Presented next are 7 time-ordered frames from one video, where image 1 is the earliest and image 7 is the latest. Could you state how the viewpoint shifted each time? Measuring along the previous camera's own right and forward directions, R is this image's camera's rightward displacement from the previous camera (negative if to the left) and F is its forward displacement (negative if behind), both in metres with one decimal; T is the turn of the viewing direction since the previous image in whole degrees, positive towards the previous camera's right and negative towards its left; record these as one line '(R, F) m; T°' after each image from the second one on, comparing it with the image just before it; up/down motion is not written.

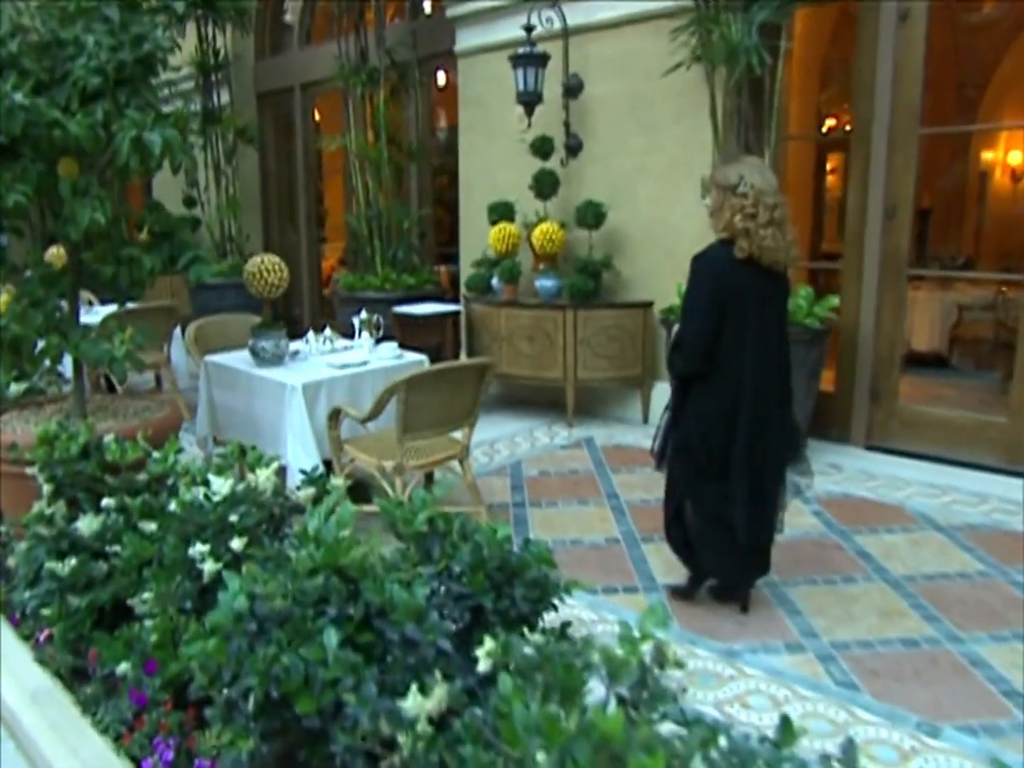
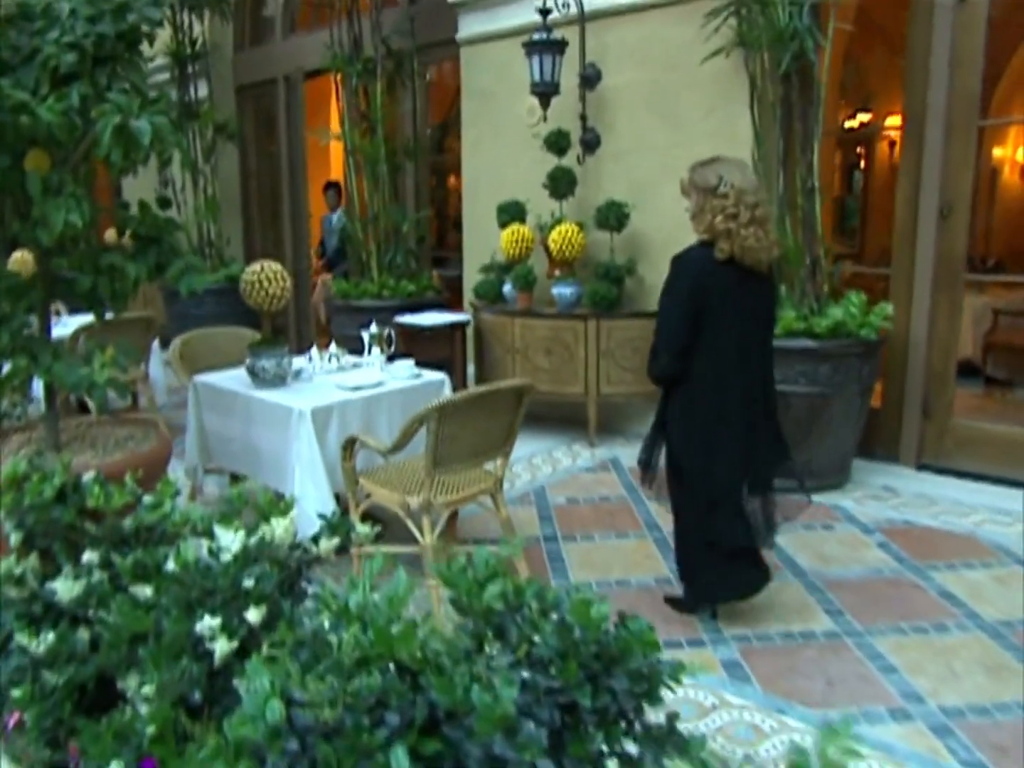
(-0.2, +0.5) m; +2°
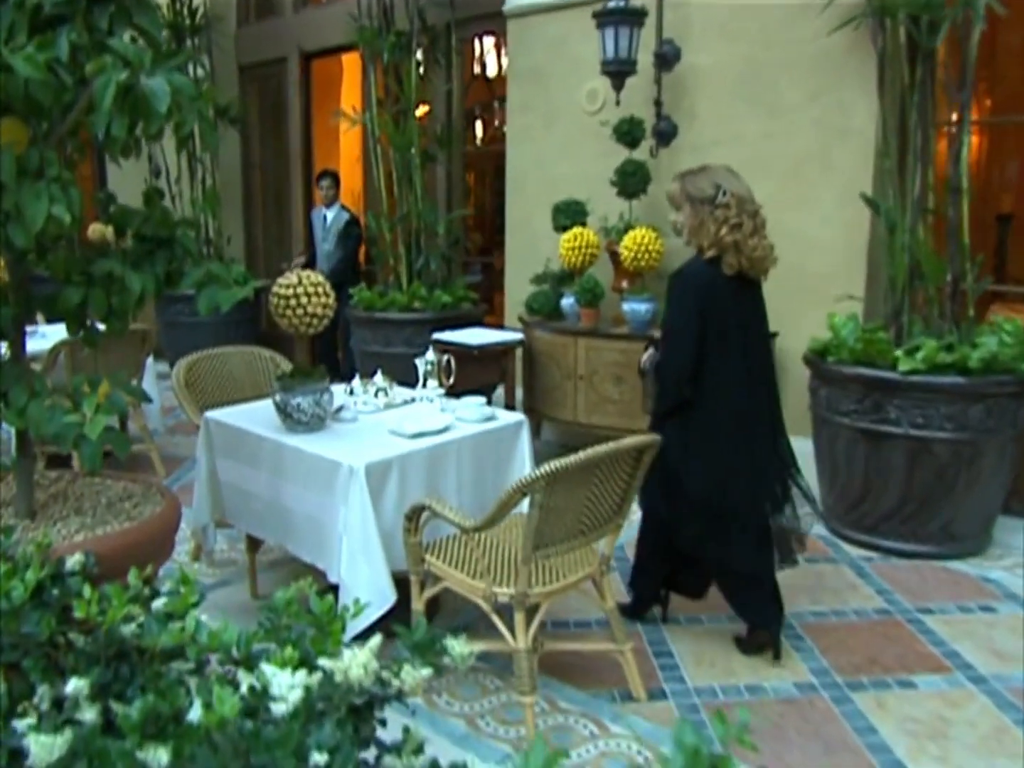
(-0.4, +0.8) m; +1°
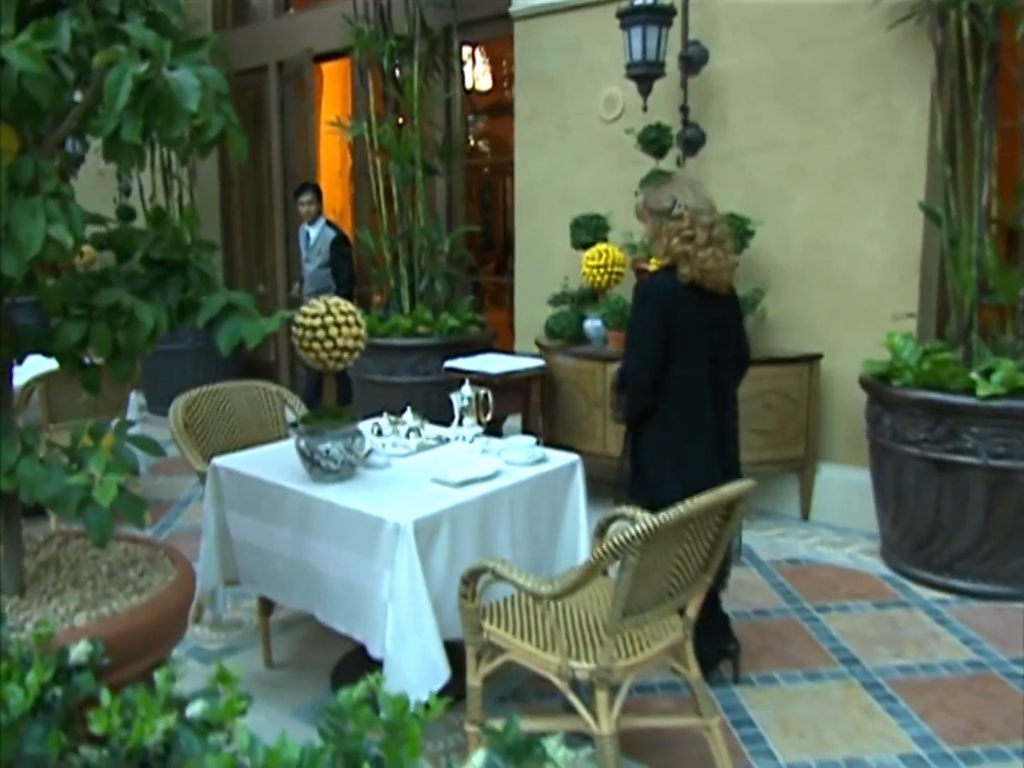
(-0.3, +0.4) m; +3°
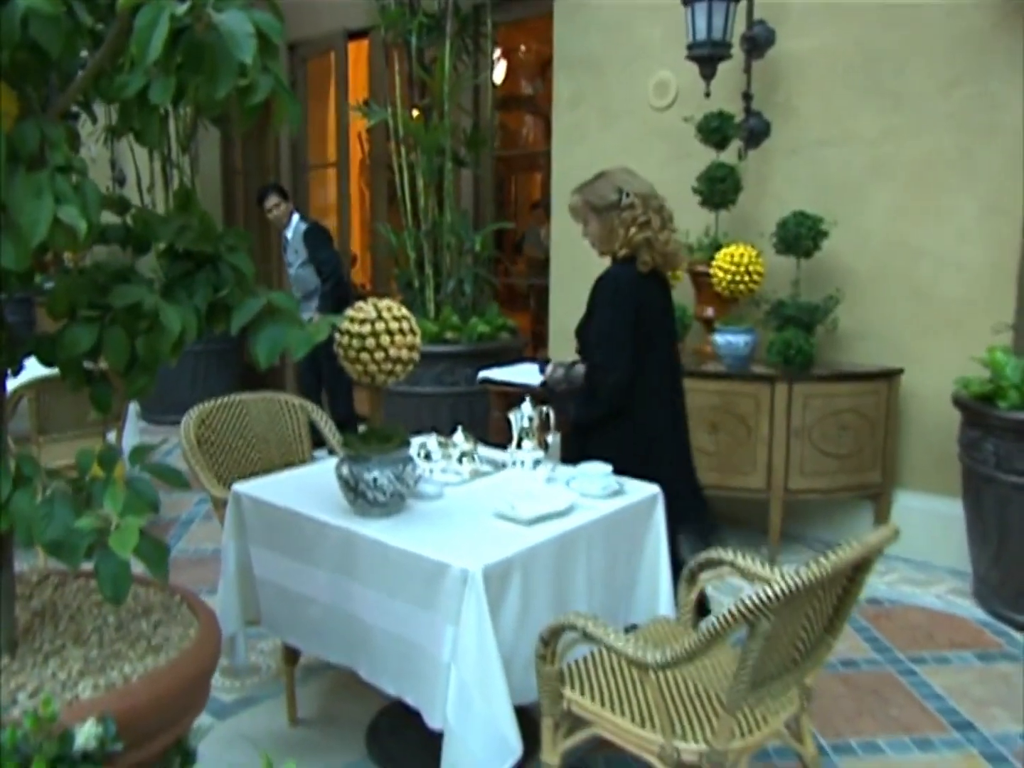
(-0.2, +0.4) m; +1°
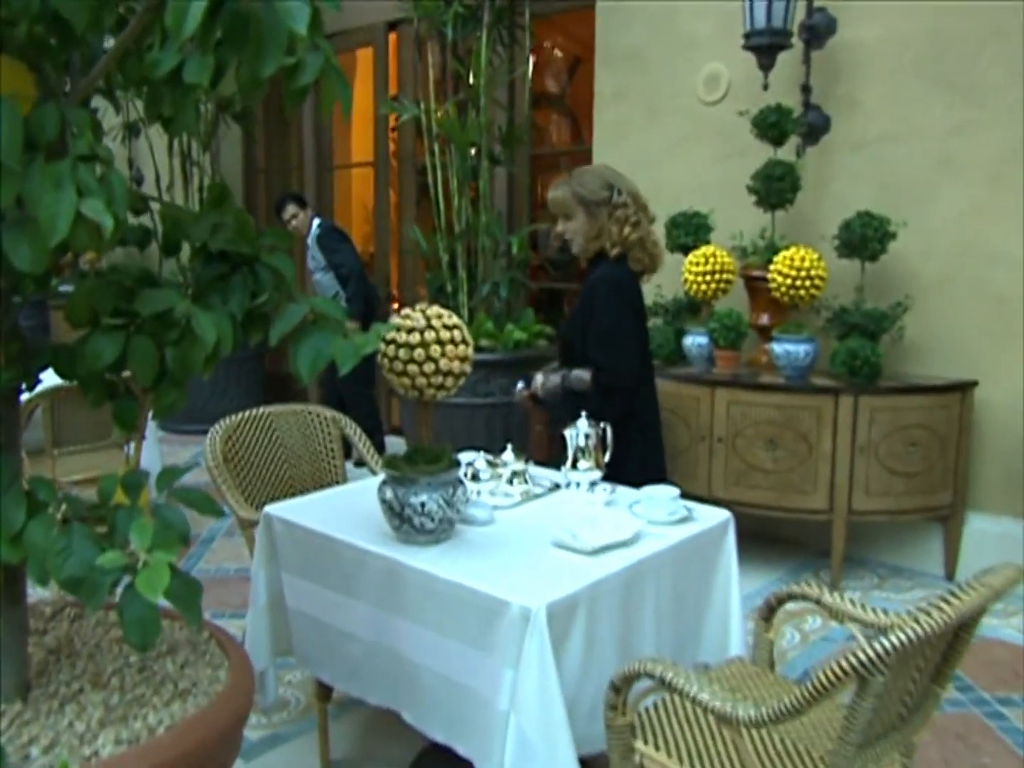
(-0.1, +0.2) m; -1°
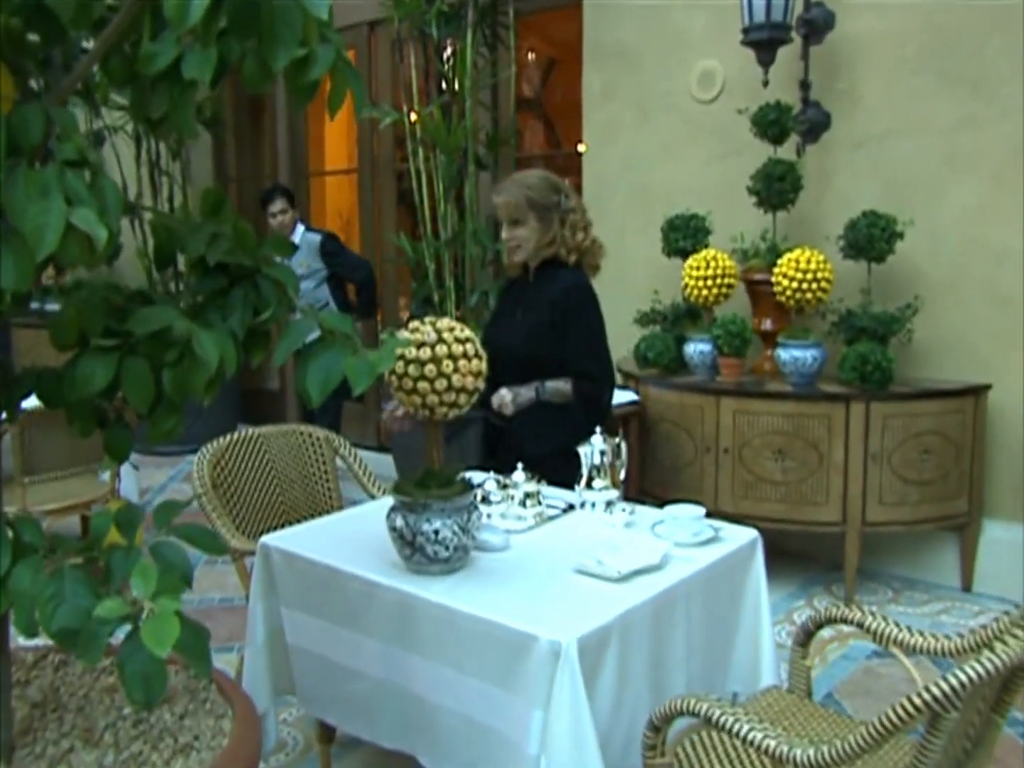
(-0.1, +0.1) m; +2°
